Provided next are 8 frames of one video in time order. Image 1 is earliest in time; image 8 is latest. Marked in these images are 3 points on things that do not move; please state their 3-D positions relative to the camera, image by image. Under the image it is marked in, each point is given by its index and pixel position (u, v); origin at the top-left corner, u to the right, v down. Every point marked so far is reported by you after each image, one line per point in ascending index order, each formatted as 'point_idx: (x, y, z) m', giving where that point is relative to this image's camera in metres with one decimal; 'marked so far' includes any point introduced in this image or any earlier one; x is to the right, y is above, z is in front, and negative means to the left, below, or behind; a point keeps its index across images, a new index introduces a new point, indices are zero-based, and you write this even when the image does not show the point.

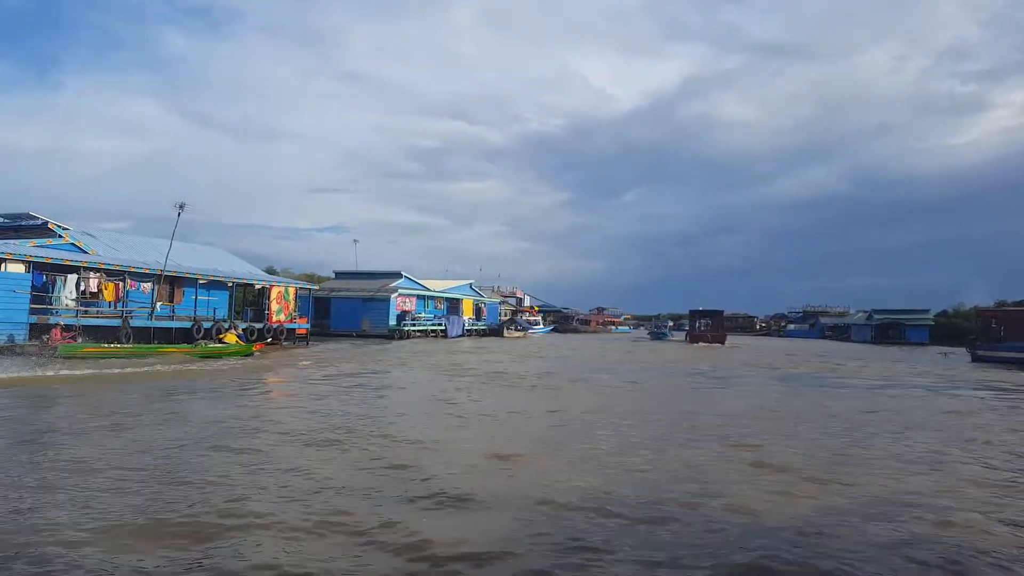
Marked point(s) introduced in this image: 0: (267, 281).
0: (-4.0, +0.1, +13.2) m
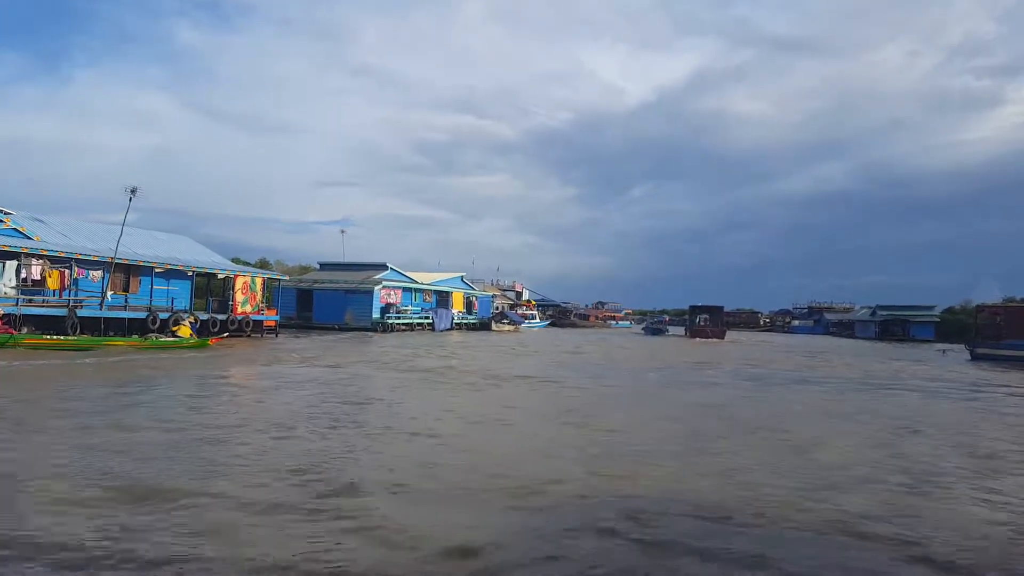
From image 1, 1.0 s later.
0: (-4.4, +0.3, +12.7) m
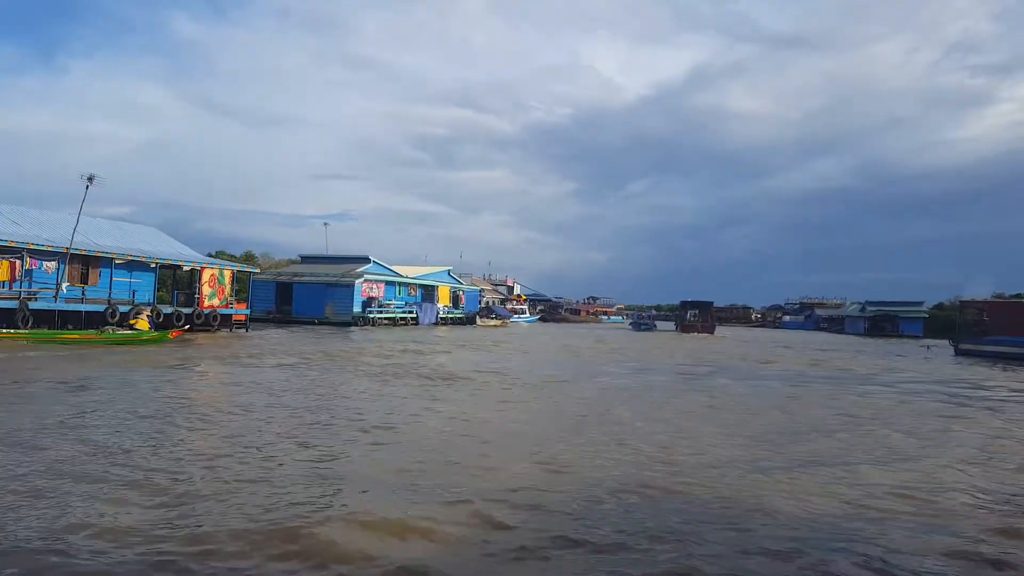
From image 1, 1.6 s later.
0: (-4.8, +0.4, +12.3) m
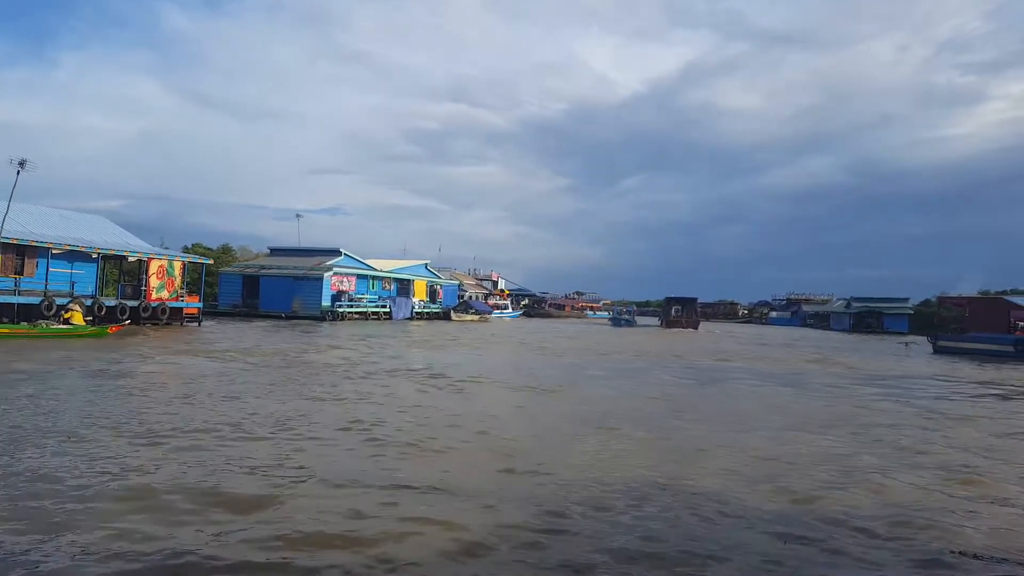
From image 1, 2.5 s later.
0: (-5.4, +0.5, +11.8) m
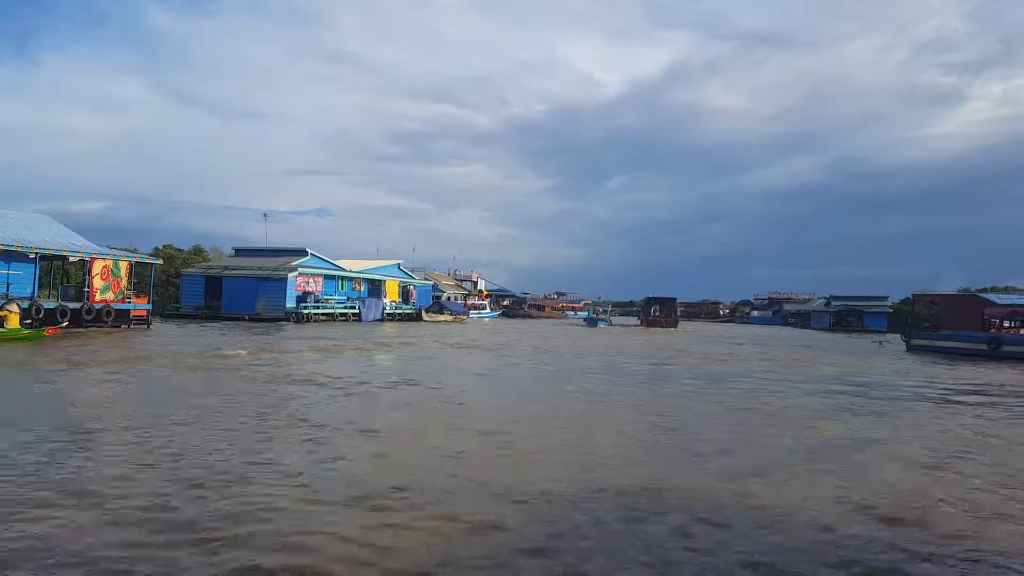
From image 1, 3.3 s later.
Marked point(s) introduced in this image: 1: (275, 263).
0: (-5.9, +0.5, +11.2) m
1: (-5.7, +0.6, +19.4) m
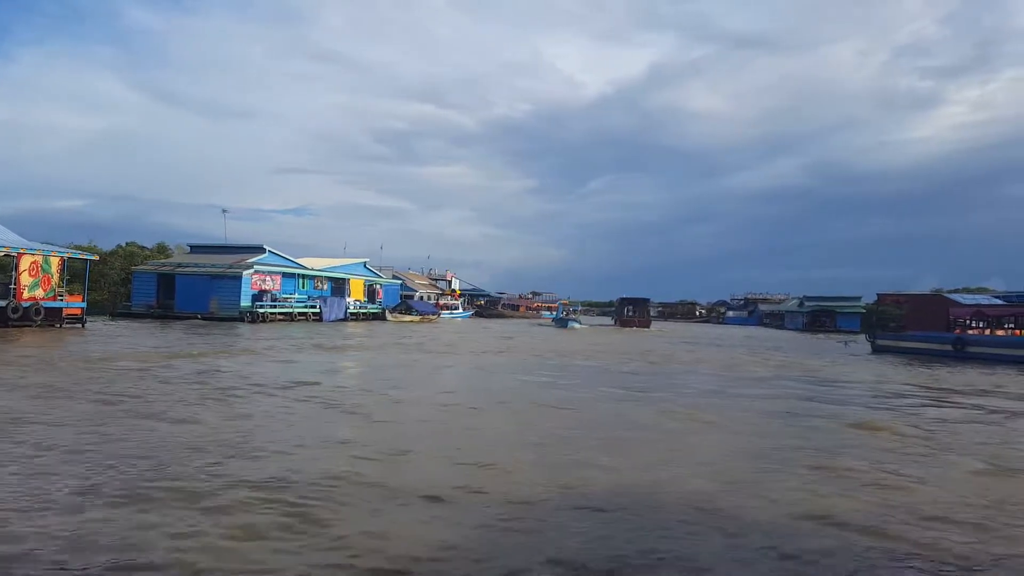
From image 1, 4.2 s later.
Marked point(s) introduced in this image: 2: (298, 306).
0: (-6.6, +0.5, +10.6) m
1: (-6.5, +0.6, +18.8) m
2: (-5.2, -0.4, +19.7) m
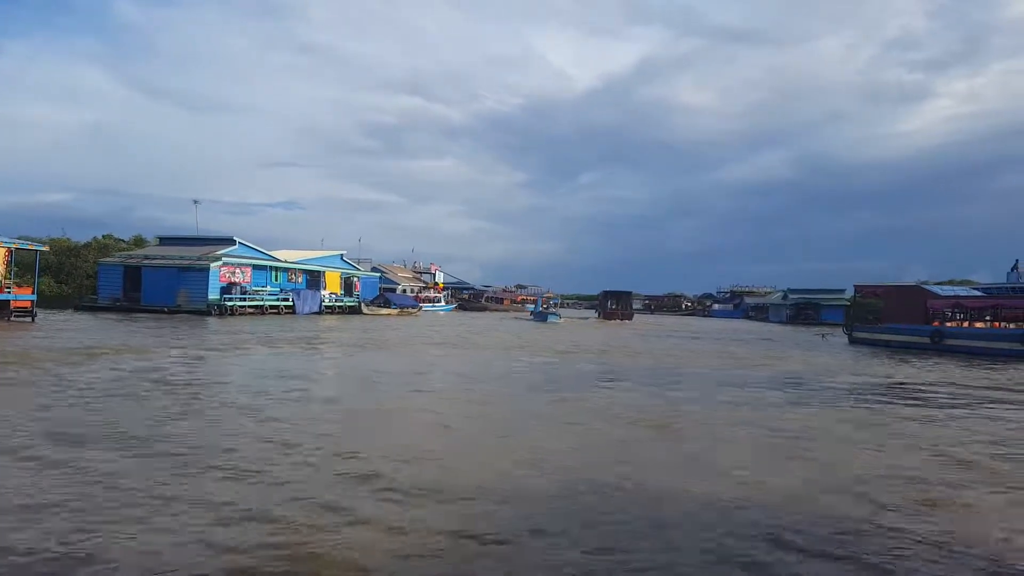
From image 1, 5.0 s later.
0: (-7.0, +0.7, +10.2) m
1: (-7.1, +0.8, +18.3) m
2: (-5.8, -0.3, +19.2) m
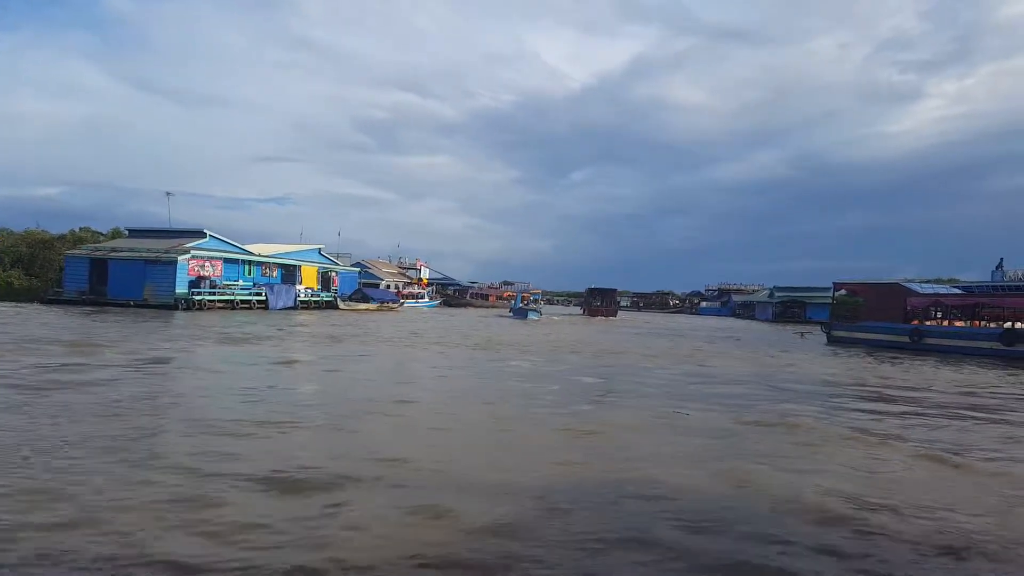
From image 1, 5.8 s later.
0: (-7.4, +0.8, +9.7) m
1: (-7.6, +0.9, +17.8) m
2: (-6.3, -0.1, +18.8) m
